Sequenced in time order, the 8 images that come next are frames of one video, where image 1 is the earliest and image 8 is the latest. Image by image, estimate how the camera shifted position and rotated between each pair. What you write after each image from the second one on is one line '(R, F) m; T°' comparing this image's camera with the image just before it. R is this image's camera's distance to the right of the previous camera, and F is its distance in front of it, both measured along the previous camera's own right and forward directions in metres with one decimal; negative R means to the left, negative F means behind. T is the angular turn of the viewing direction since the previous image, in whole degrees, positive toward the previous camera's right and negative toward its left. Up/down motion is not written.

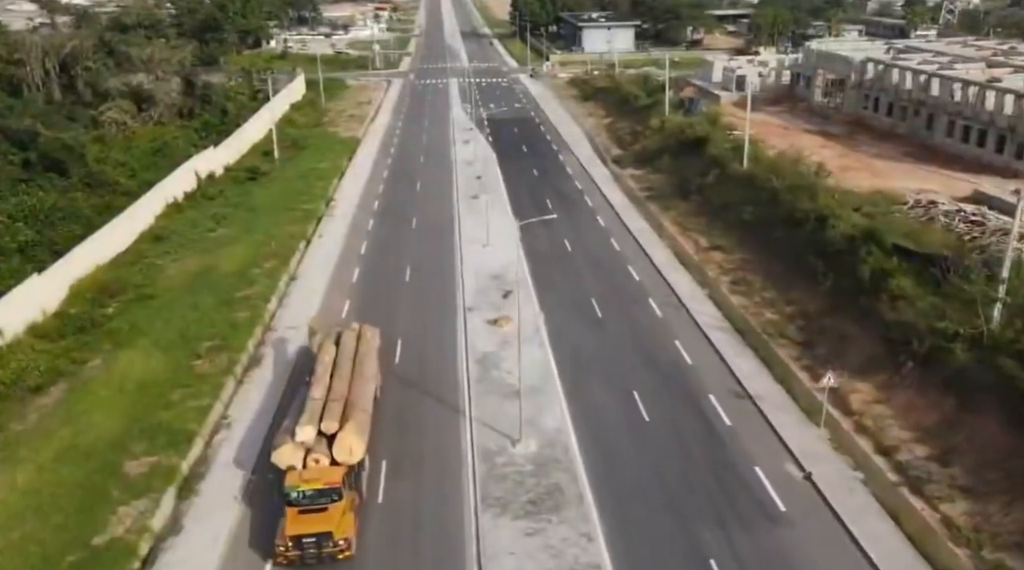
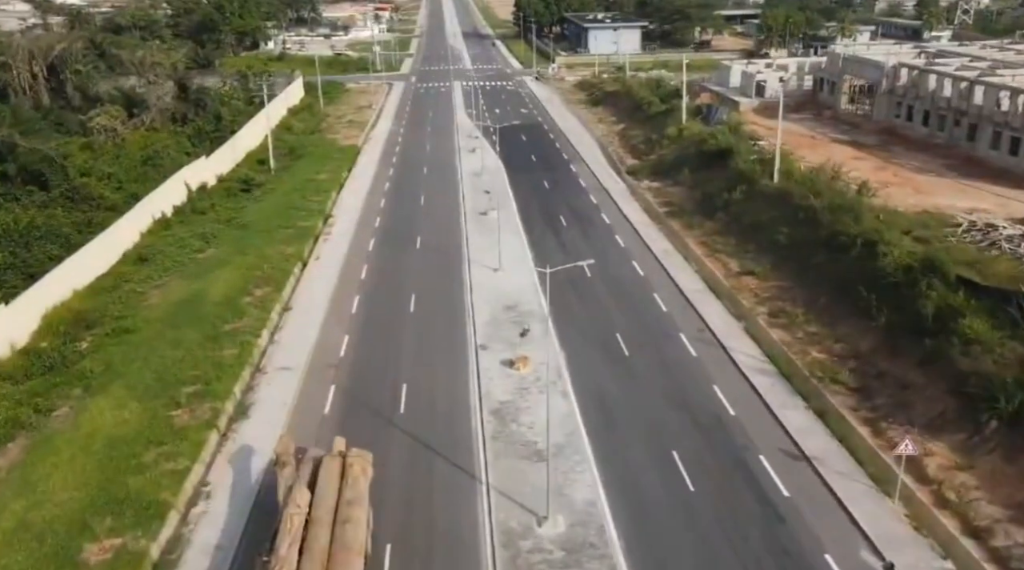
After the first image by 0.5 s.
(-0.6, +3.8) m; 0°
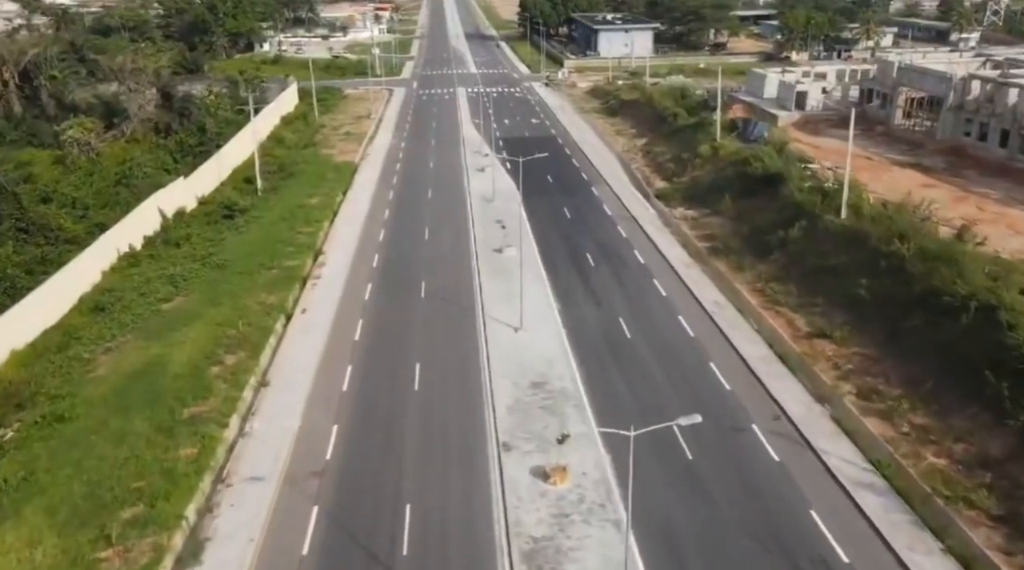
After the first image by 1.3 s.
(-0.9, +7.2) m; 0°
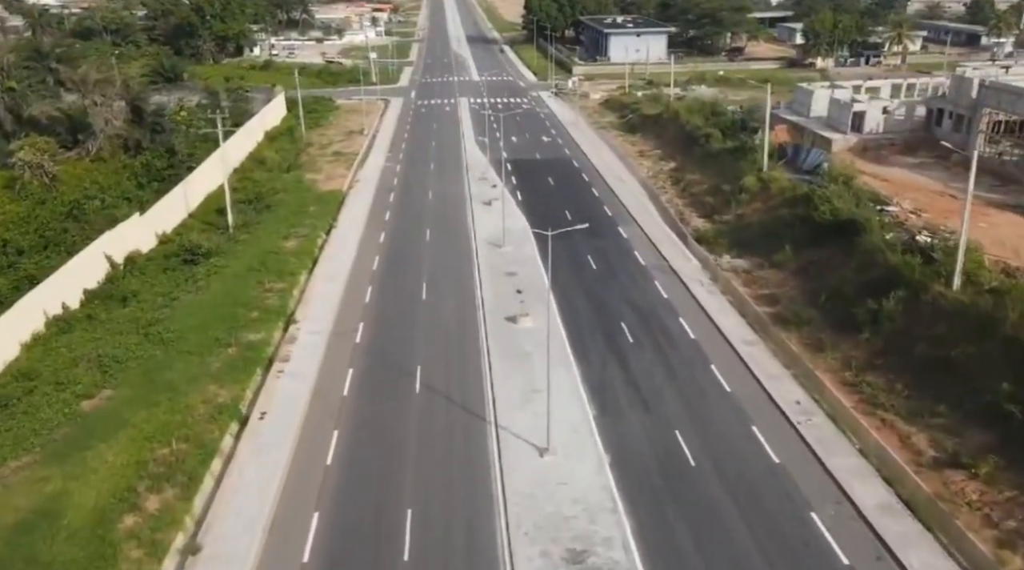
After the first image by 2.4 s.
(-0.6, +9.1) m; 0°
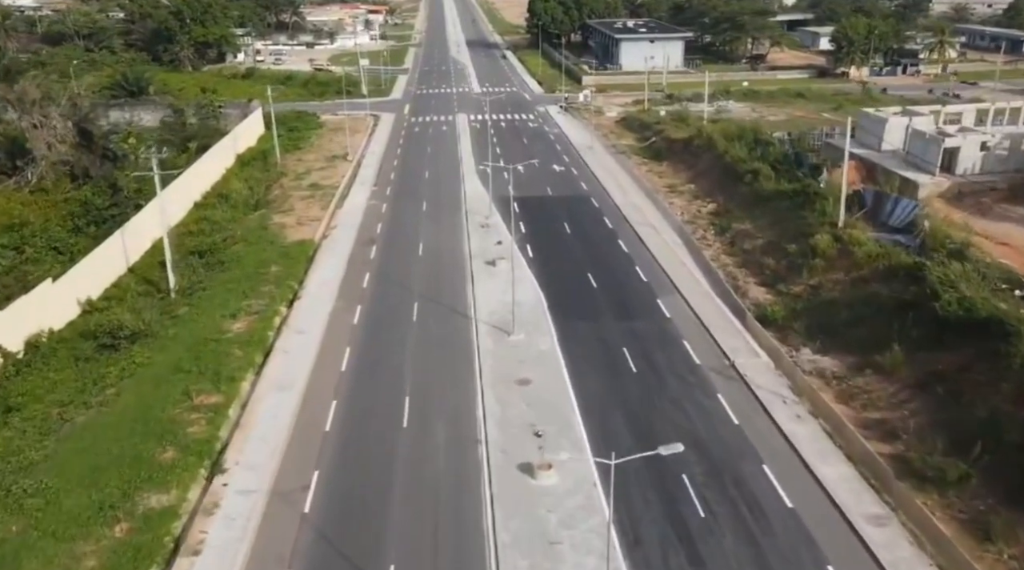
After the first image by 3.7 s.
(-0.4, +11.1) m; 0°
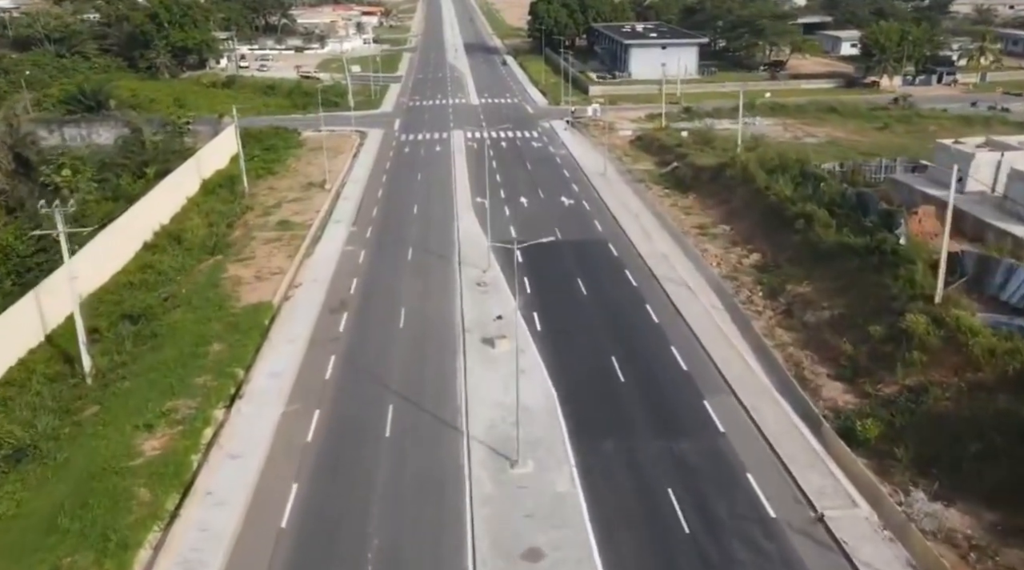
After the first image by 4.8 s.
(-0.1, +9.5) m; 0°
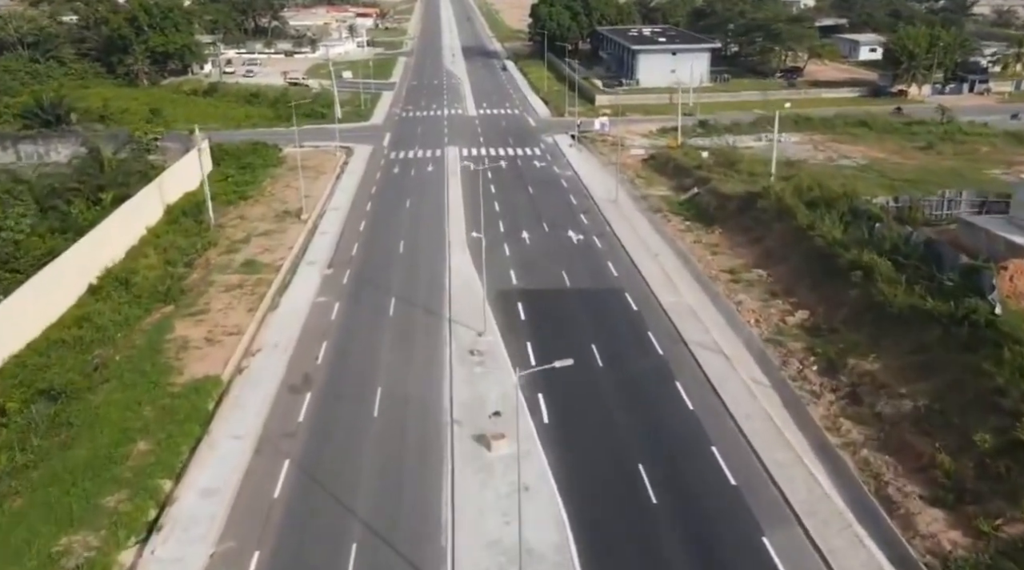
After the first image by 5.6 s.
(0.0, +7.5) m; 0°
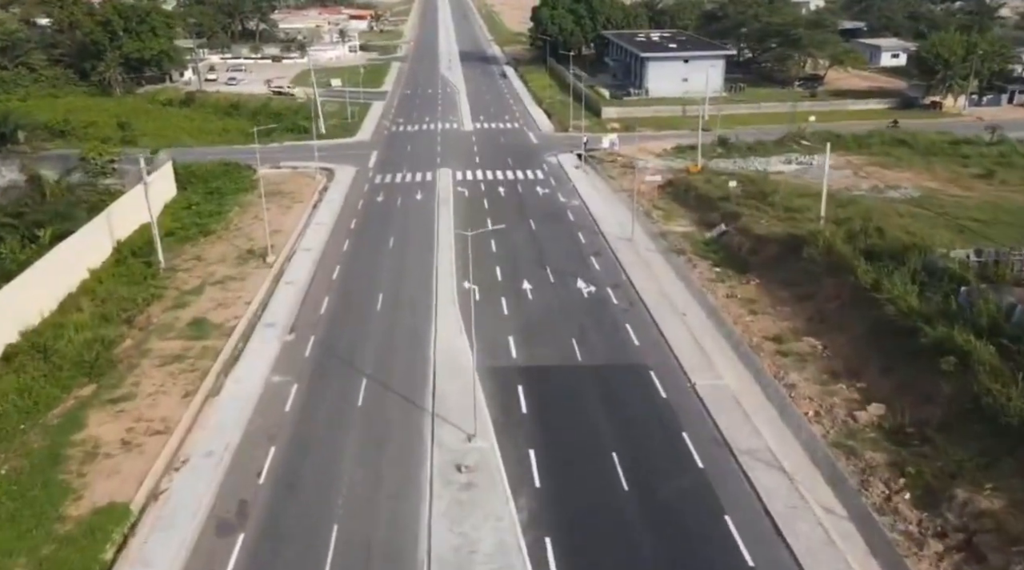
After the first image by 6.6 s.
(0.0, +8.2) m; 0°
